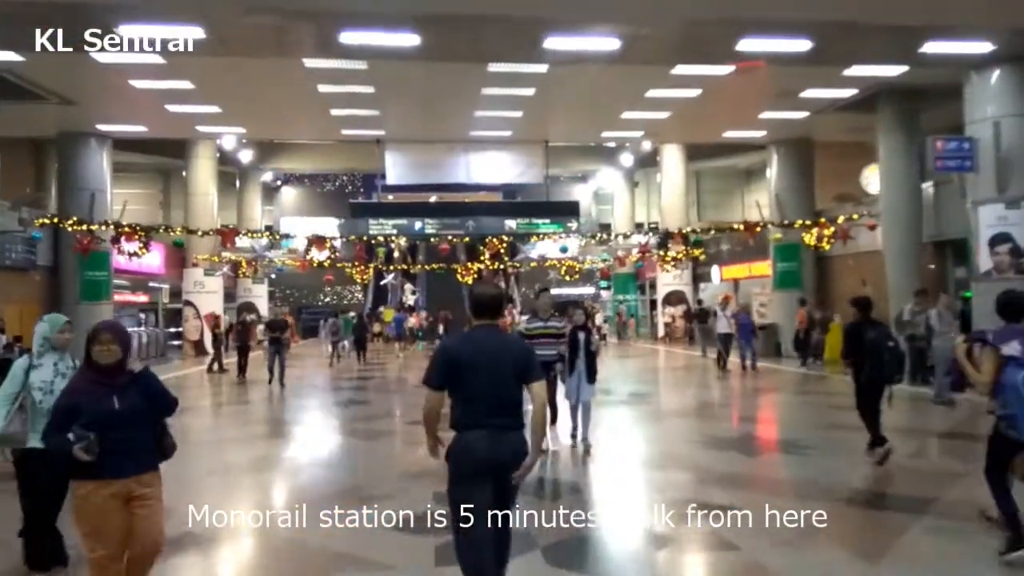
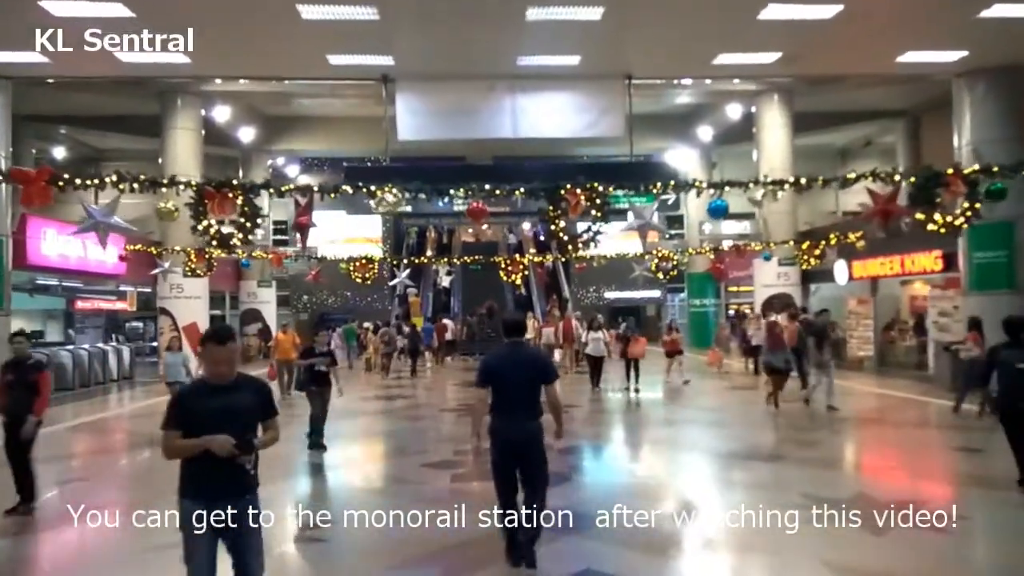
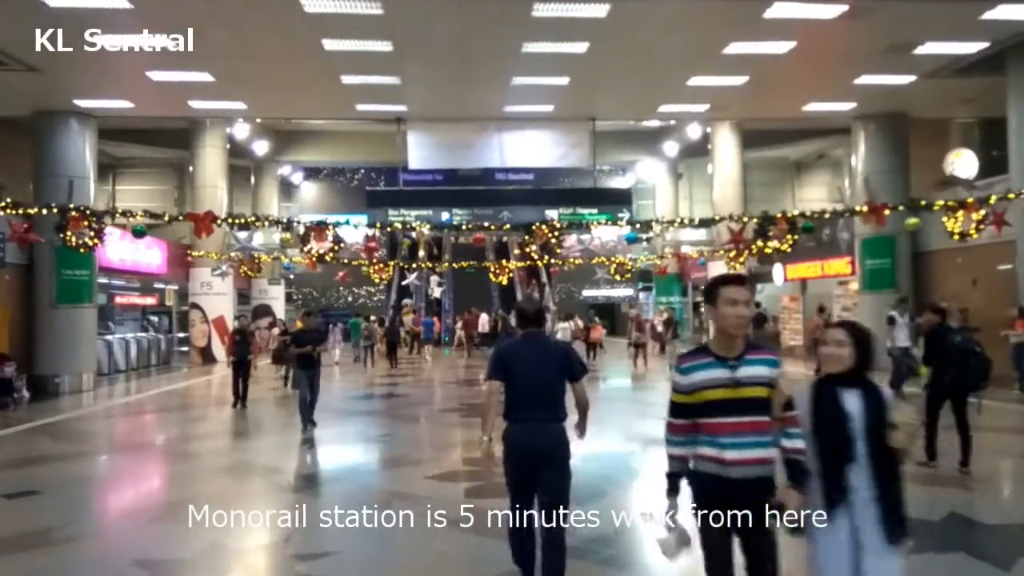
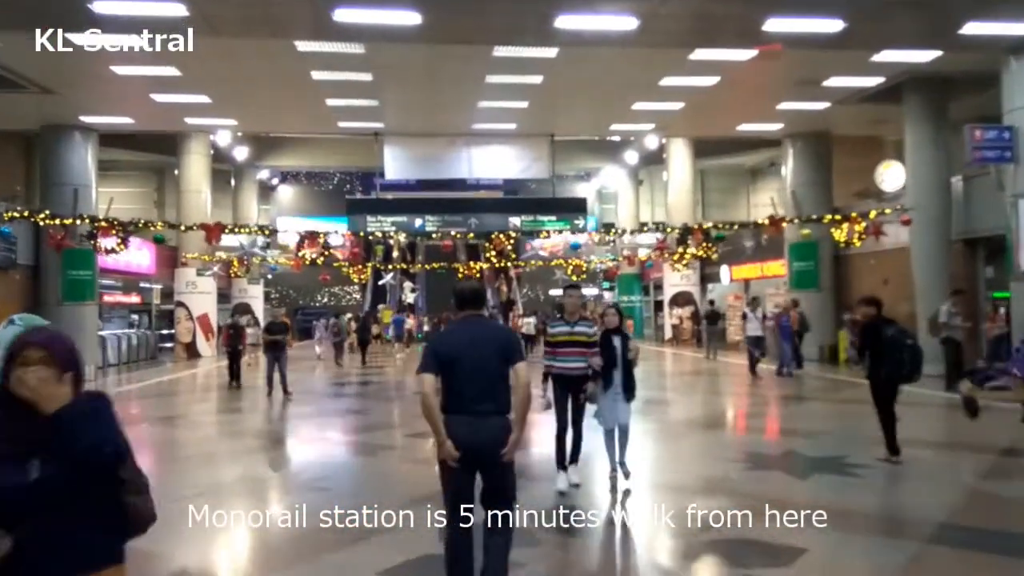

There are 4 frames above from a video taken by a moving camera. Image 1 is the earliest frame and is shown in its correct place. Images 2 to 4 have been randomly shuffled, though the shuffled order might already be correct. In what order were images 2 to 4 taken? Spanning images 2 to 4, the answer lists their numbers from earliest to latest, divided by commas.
4, 3, 2
